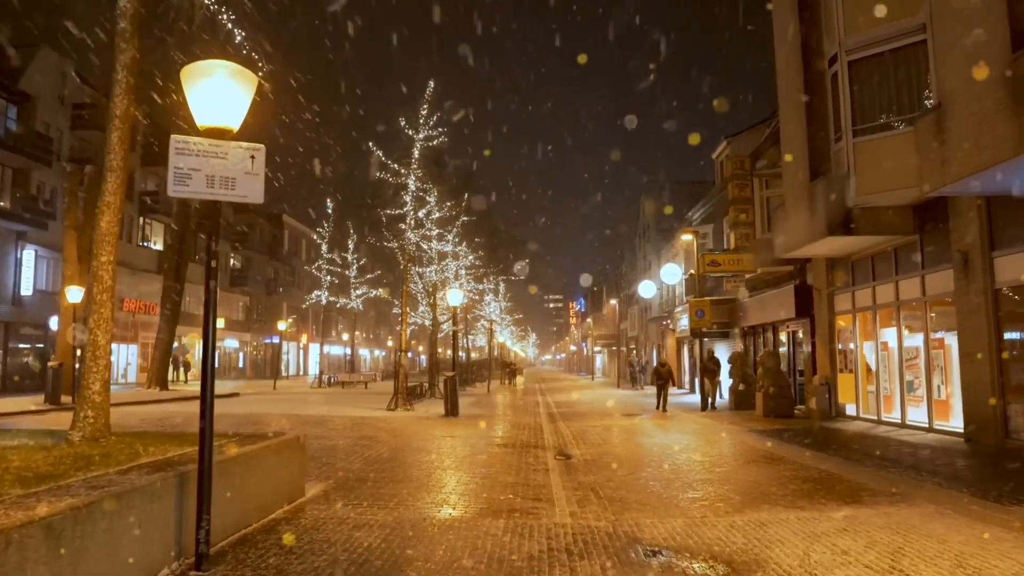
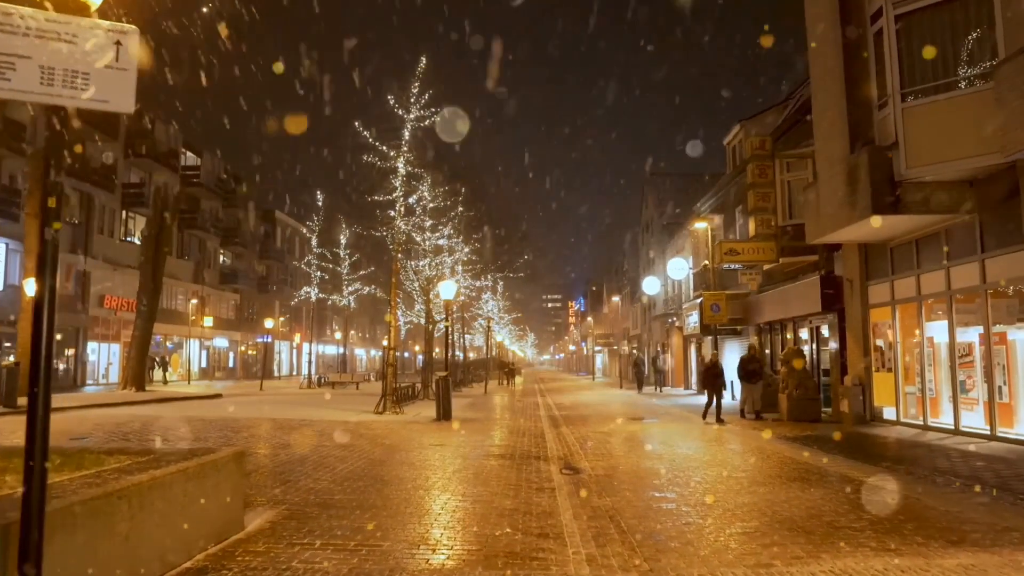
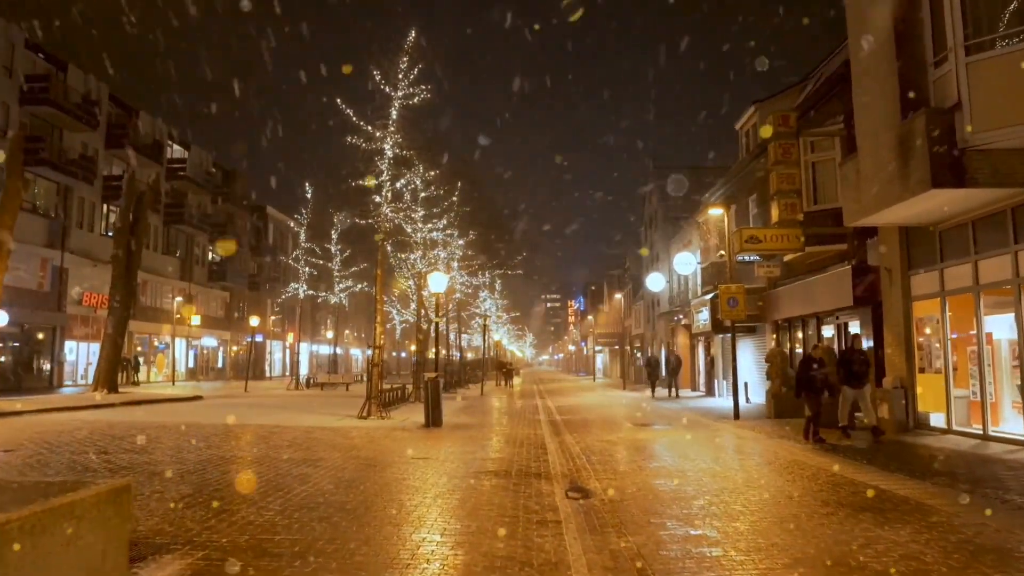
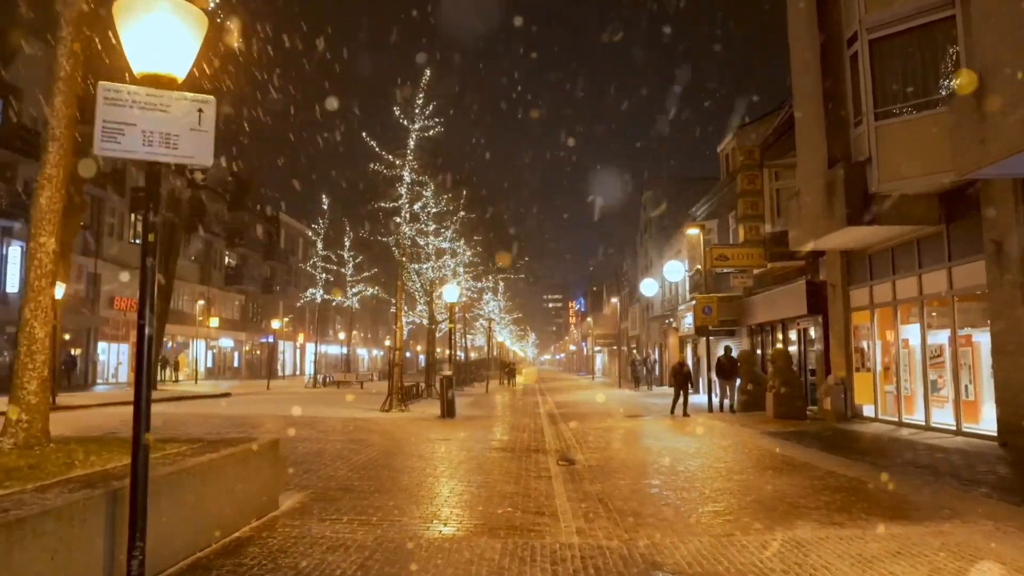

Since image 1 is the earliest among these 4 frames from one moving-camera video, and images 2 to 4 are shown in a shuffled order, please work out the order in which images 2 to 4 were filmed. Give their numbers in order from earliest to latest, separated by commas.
4, 2, 3
